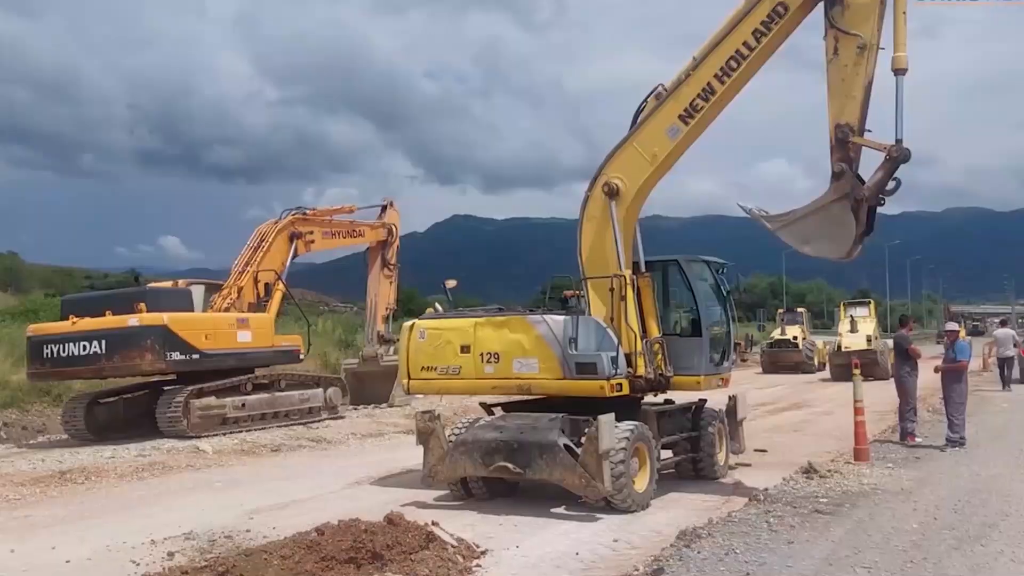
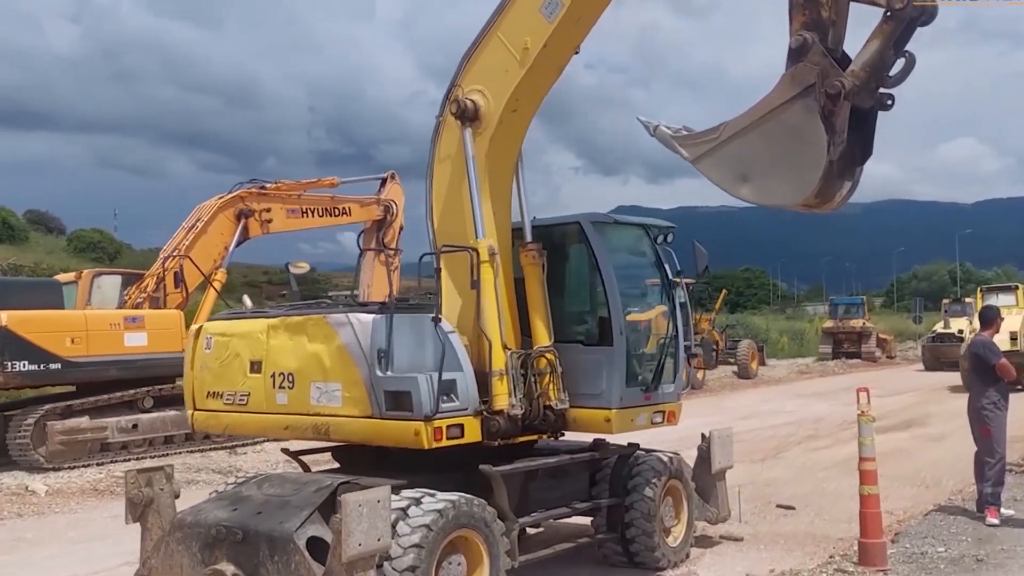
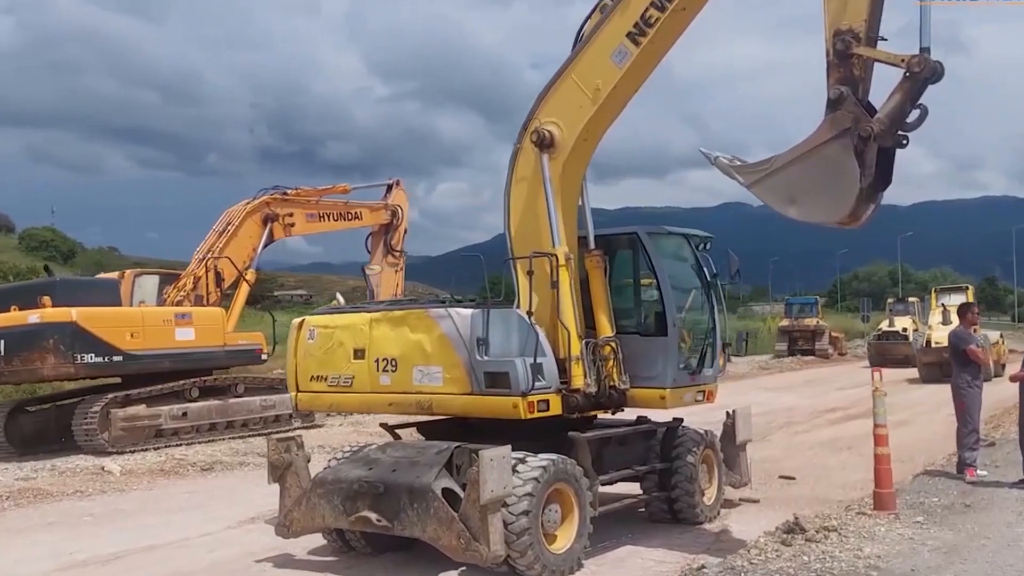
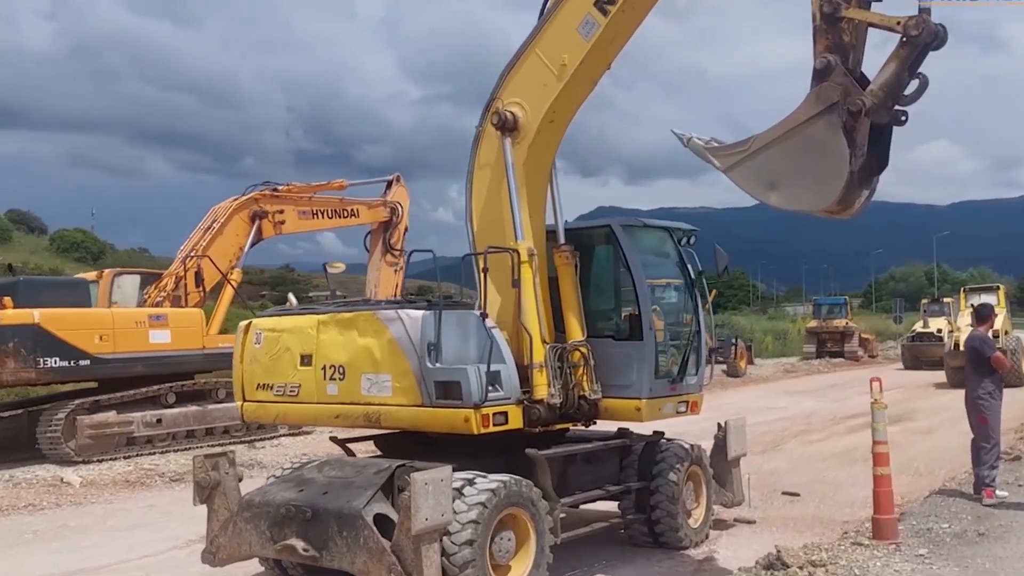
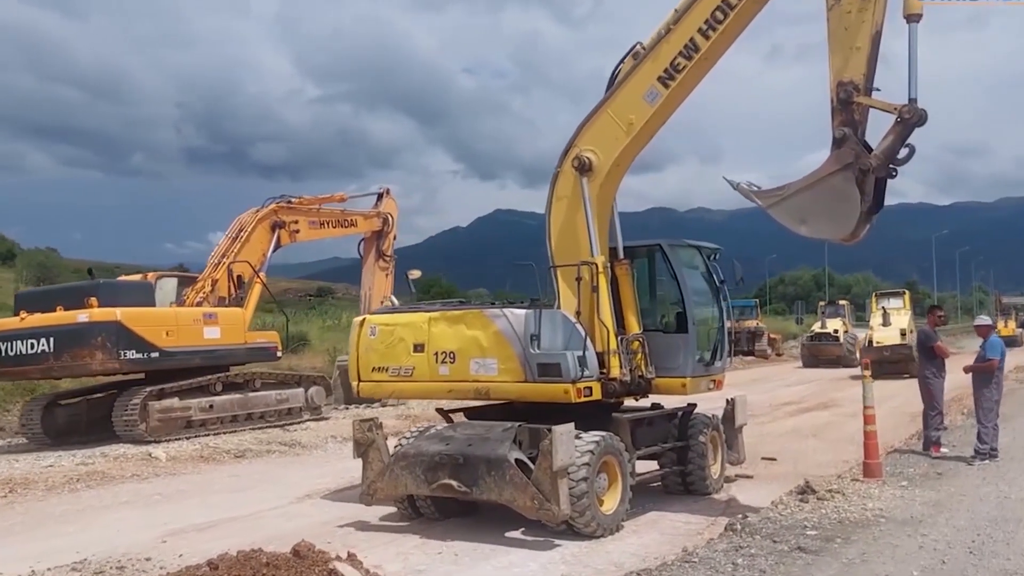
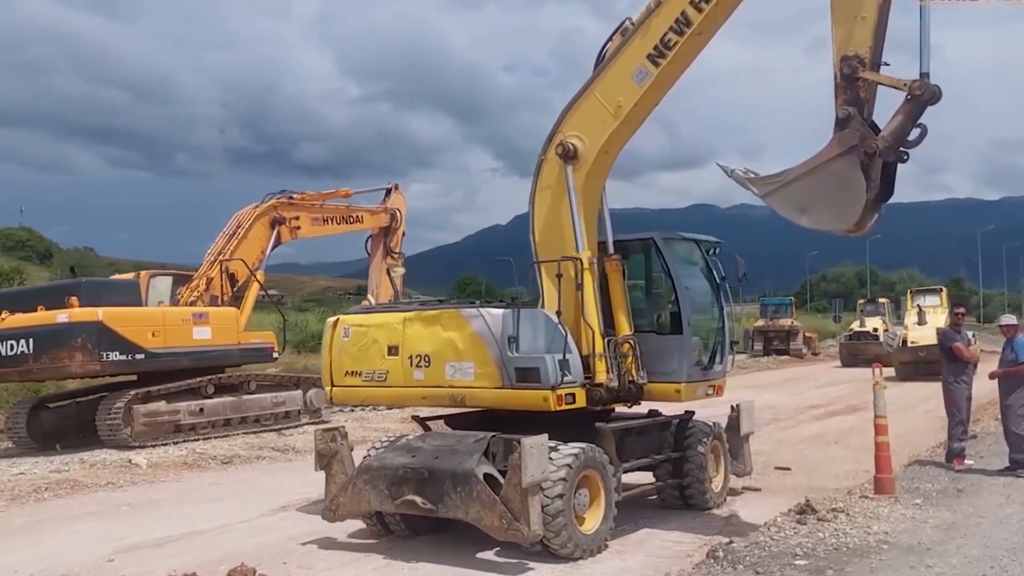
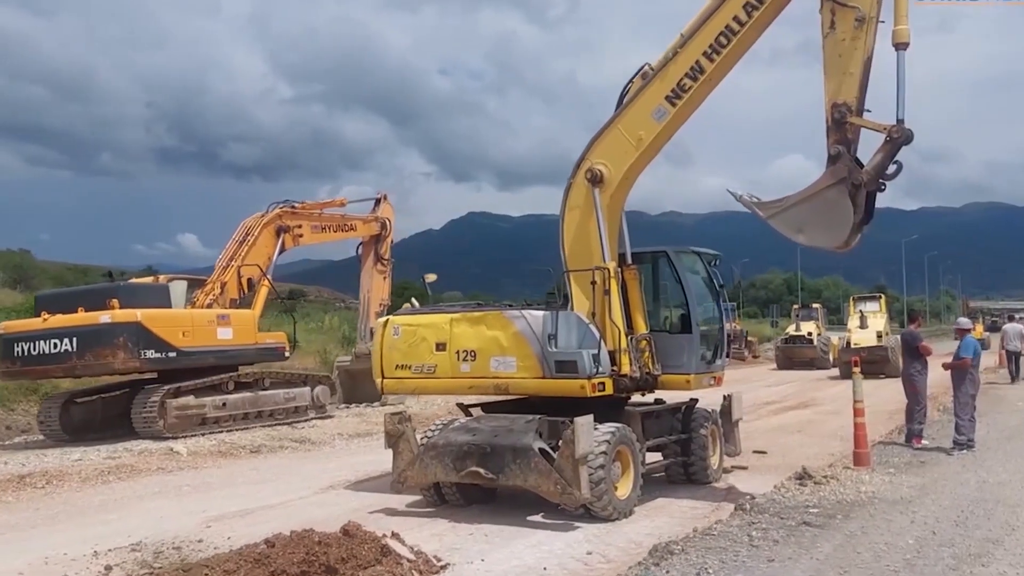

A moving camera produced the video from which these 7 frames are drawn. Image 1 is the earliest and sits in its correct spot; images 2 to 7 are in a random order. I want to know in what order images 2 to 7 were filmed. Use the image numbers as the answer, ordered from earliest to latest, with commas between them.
7, 5, 6, 3, 4, 2
